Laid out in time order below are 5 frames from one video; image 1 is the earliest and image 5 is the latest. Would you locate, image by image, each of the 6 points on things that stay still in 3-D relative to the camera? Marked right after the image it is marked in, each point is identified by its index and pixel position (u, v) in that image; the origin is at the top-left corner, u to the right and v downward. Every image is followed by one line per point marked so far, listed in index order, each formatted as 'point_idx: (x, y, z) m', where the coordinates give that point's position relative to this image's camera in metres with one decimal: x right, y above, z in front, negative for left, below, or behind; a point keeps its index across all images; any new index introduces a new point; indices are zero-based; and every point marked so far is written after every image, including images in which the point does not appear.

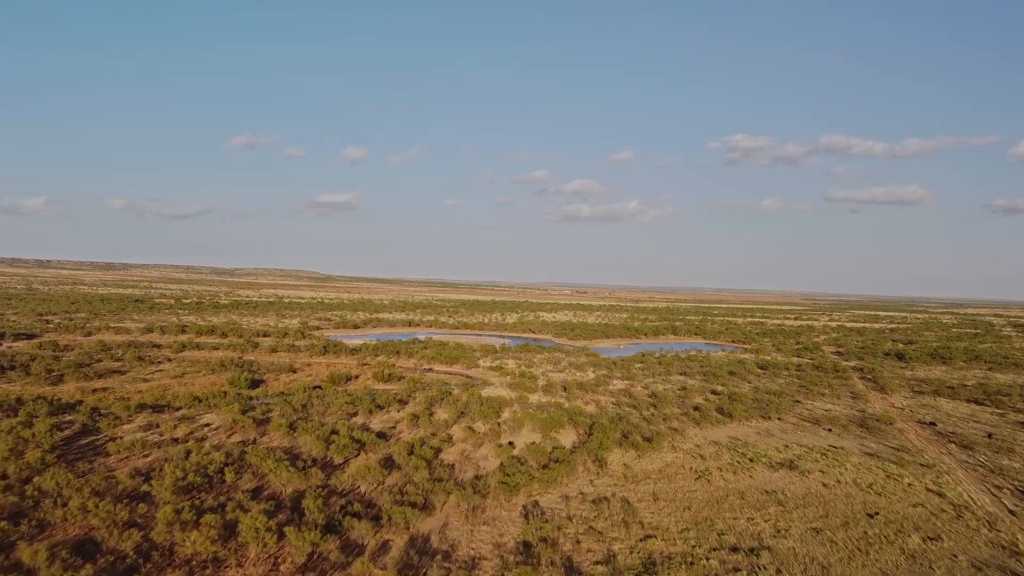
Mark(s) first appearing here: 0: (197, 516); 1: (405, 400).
0: (-3.0, -2.1, +7.5) m
1: (-2.3, -2.3, +16.9) m
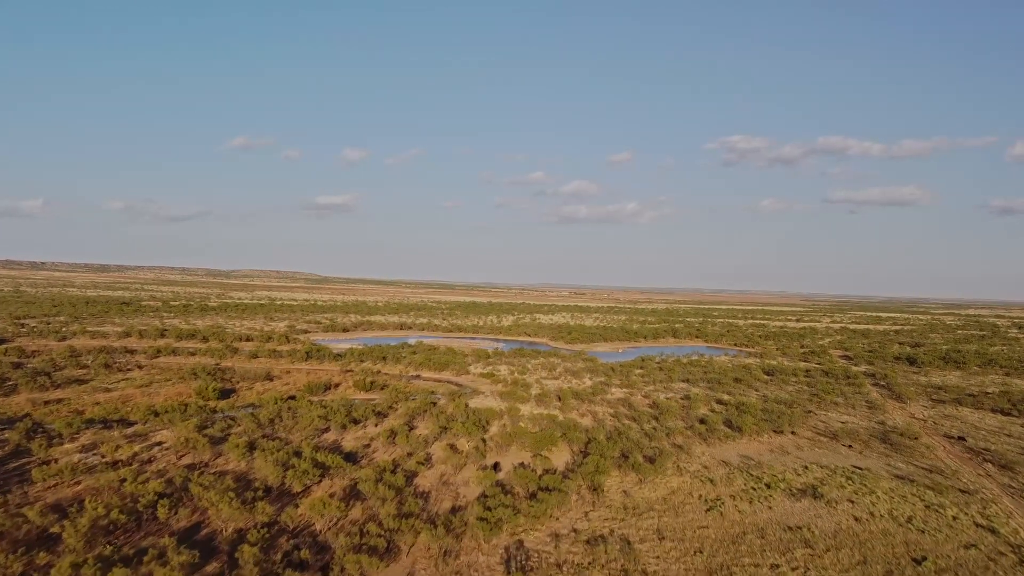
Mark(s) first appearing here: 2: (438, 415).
0: (-3.1, -2.2, +6.2) m
1: (-2.5, -2.4, +15.5) m
2: (-1.4, -2.4, +14.9) m
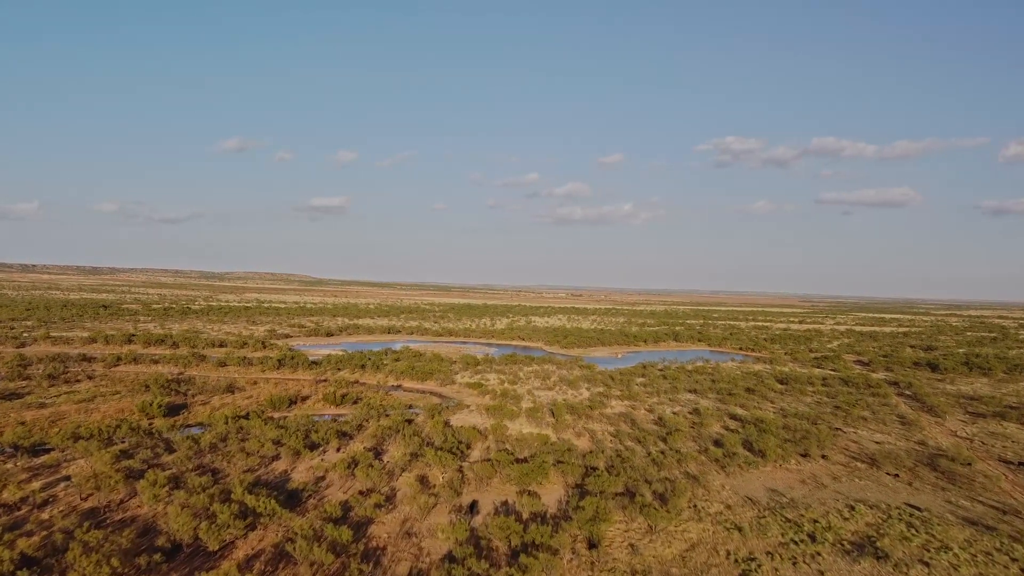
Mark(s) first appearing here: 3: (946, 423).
0: (-3.3, -2.2, +4.1) m
1: (-2.7, -2.4, +13.5) m
2: (-1.6, -2.4, +12.9) m
3: (+8.5, -2.6, +15.8) m
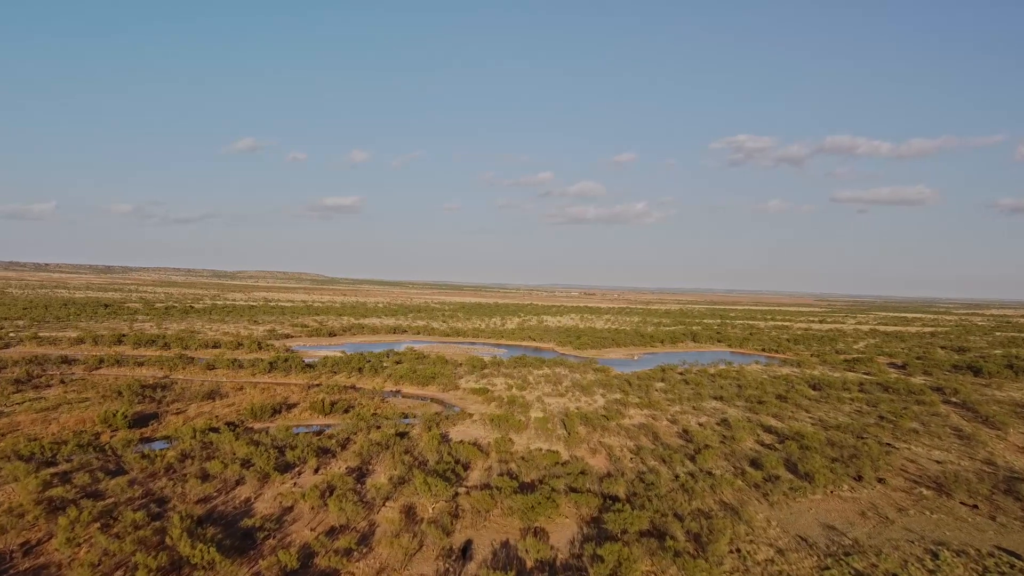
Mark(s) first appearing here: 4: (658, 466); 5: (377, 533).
0: (-3.4, -2.1, +2.5) m
1: (-2.6, -2.4, +11.8) m
2: (-1.6, -2.3, +11.2) m
3: (+8.6, -2.6, +14.0) m
4: (+2.0, -2.5, +11.2) m
5: (-1.3, -2.4, +8.0) m
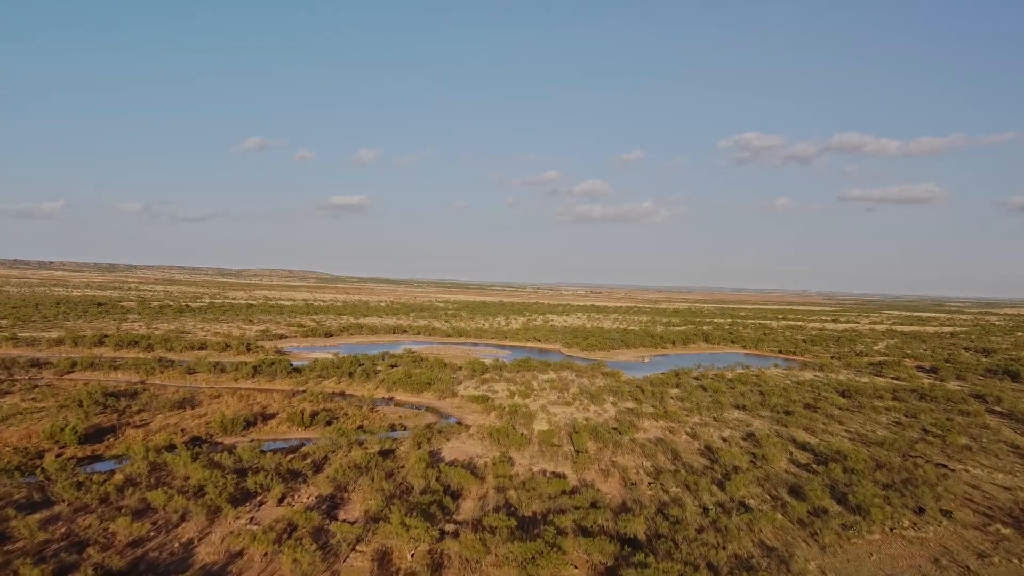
0: (-3.5, -2.1, +0.9) m
1: (-2.6, -2.3, +10.3) m
2: (-1.6, -2.3, +9.6) m
3: (+8.7, -2.6, +12.3) m
4: (+2.0, -2.4, +9.5) m
5: (-1.4, -2.4, +6.4) m
